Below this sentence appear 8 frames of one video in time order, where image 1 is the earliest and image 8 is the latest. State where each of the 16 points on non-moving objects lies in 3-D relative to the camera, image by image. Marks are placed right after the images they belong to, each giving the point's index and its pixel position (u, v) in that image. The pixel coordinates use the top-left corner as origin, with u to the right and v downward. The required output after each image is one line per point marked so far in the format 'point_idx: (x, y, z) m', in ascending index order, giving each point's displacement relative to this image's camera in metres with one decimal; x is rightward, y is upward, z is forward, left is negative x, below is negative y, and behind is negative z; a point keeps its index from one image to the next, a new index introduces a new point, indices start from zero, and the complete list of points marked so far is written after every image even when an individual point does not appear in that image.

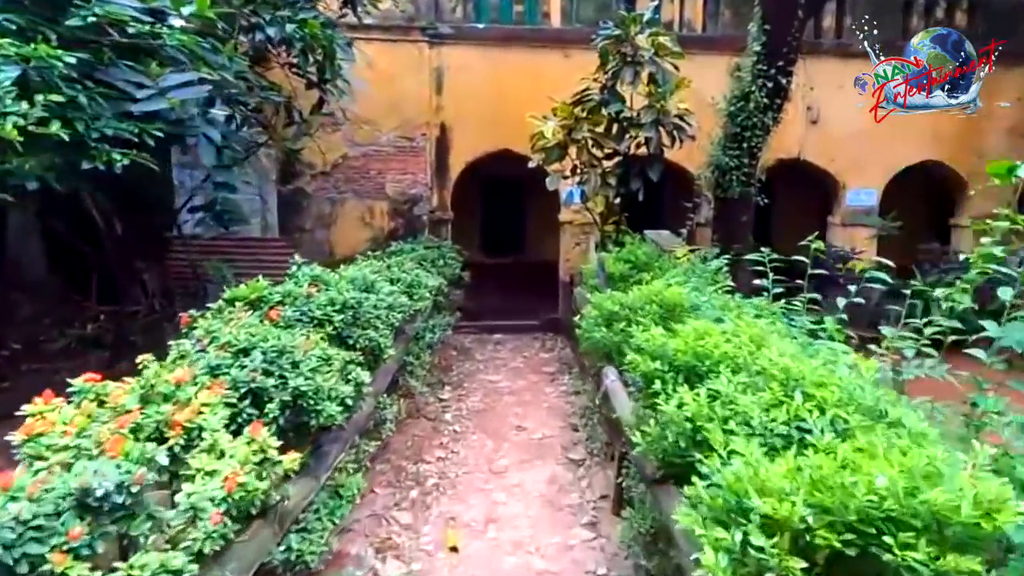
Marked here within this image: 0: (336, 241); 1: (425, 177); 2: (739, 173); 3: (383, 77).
0: (-2.7, +0.7, +9.8) m
1: (-1.3, +1.7, +9.8) m
2: (+3.0, +1.5, +8.4) m
3: (-1.9, +3.2, +9.6) m
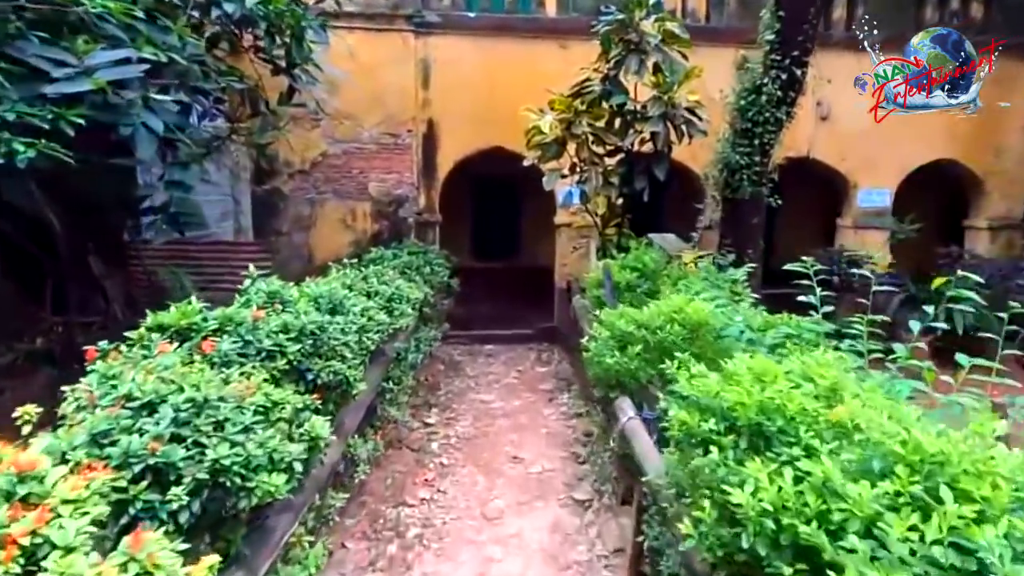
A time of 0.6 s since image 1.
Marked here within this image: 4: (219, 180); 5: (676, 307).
0: (-2.8, +0.6, +9.1) m
1: (-1.4, +1.6, +9.1) m
2: (+2.9, +1.4, +7.8) m
3: (-2.0, +3.1, +8.9) m
4: (-4.0, +1.5, +8.7) m
5: (+0.9, -0.1, +3.6) m
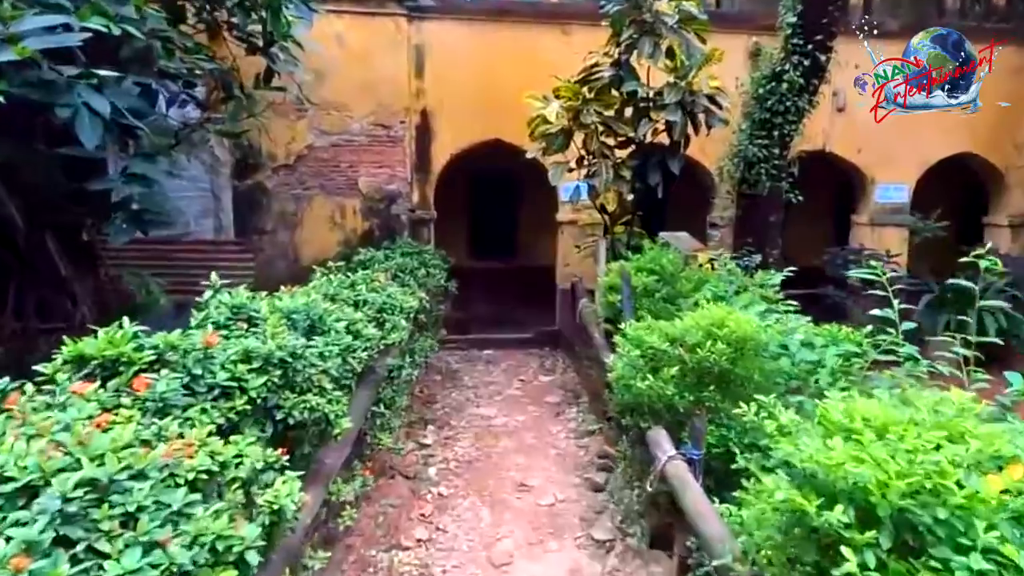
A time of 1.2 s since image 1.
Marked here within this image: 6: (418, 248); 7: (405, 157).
0: (-2.8, +0.6, +8.5) m
1: (-1.5, +1.6, +8.5) m
2: (+3.0, +1.4, +7.3) m
3: (-2.1, +3.0, +8.3) m
4: (-4.0, +1.4, +8.0) m
5: (+1.0, -0.2, +3.1) m
6: (-1.0, +0.4, +6.6) m
7: (-1.4, +1.8, +8.5) m
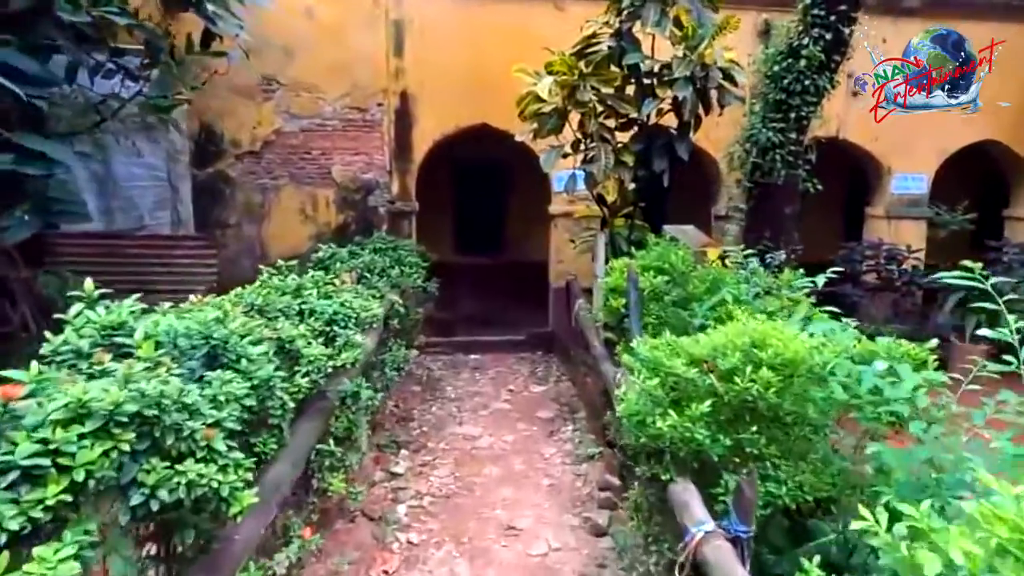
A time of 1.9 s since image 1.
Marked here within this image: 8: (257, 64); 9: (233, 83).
0: (-3.0, +0.6, +7.8) m
1: (-1.6, +1.6, +7.7) m
2: (+2.8, +1.4, +6.6) m
3: (-2.2, +3.1, +7.5) m
4: (-4.1, +1.5, +7.3) m
5: (+0.9, -0.2, +2.4) m
6: (-1.1, +0.4, +5.9) m
7: (-1.5, +1.8, +7.7) m
8: (-3.0, +2.7, +7.5) m
9: (-3.3, +2.4, +7.5) m
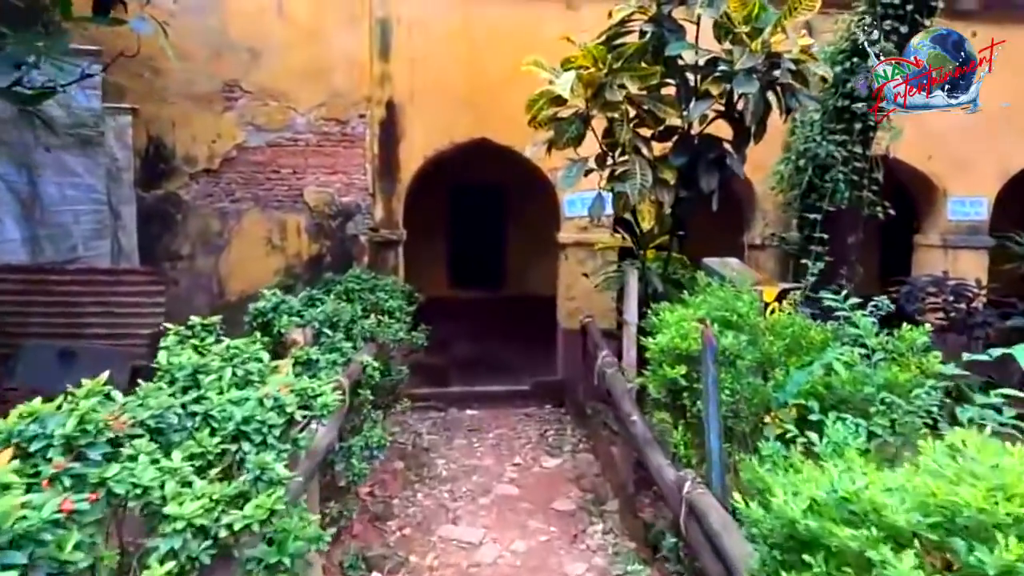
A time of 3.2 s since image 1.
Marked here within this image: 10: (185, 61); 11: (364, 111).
0: (-2.9, +0.2, +6.5) m
1: (-1.5, +1.1, +6.6) m
2: (+2.9, +1.0, +5.5) m
3: (-2.1, +2.6, +6.4) m
4: (-4.1, +1.0, +6.1) m
5: (+1.0, -0.4, +1.2) m
6: (-1.0, 0.0, +4.7) m
7: (-1.5, +1.3, +6.6) m
8: (-3.0, +2.2, +6.4) m
9: (-3.2, +2.0, +6.4) m
10: (-3.2, +2.3, +6.3) m
11: (-1.5, +1.8, +6.6) m
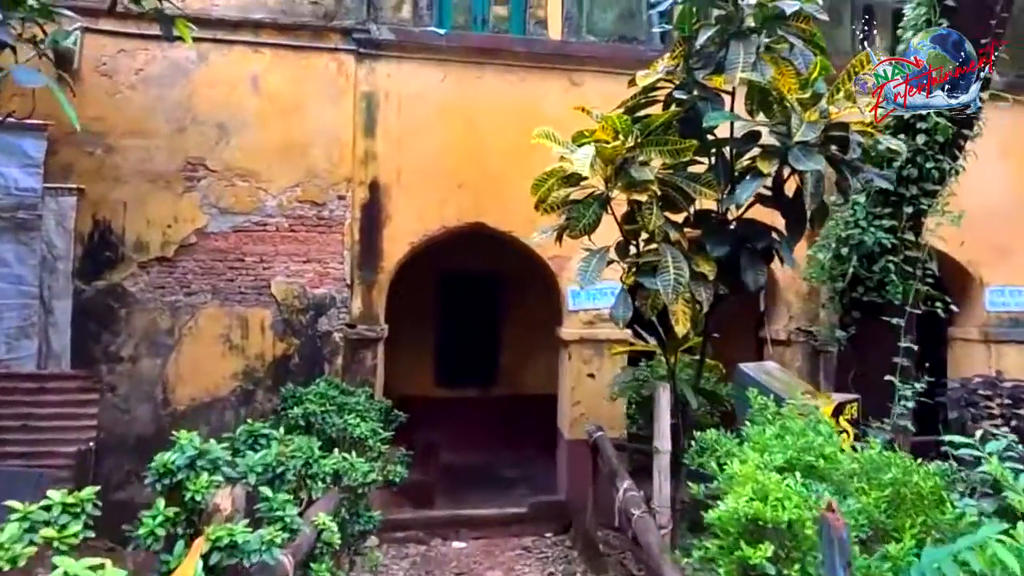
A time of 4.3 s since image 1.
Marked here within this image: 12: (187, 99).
0: (-3.0, -0.8, +5.6) m
1: (-1.6, +0.2, +5.8) m
2: (+2.9, +0.2, +4.7) m
3: (-2.2, +1.7, +5.8) m
4: (-4.1, +0.1, +5.2) m
5: (+1.1, -0.7, +0.3) m
6: (-1.0, -0.7, +3.7) m
7: (-1.5, +0.4, +5.8) m
8: (-3.0, +1.3, +5.7) m
9: (-3.3, +1.1, +5.6) m
10: (-3.3, +1.3, +5.6) m
11: (-1.6, +0.9, +5.8) m
12: (-2.9, +1.7, +5.7) m
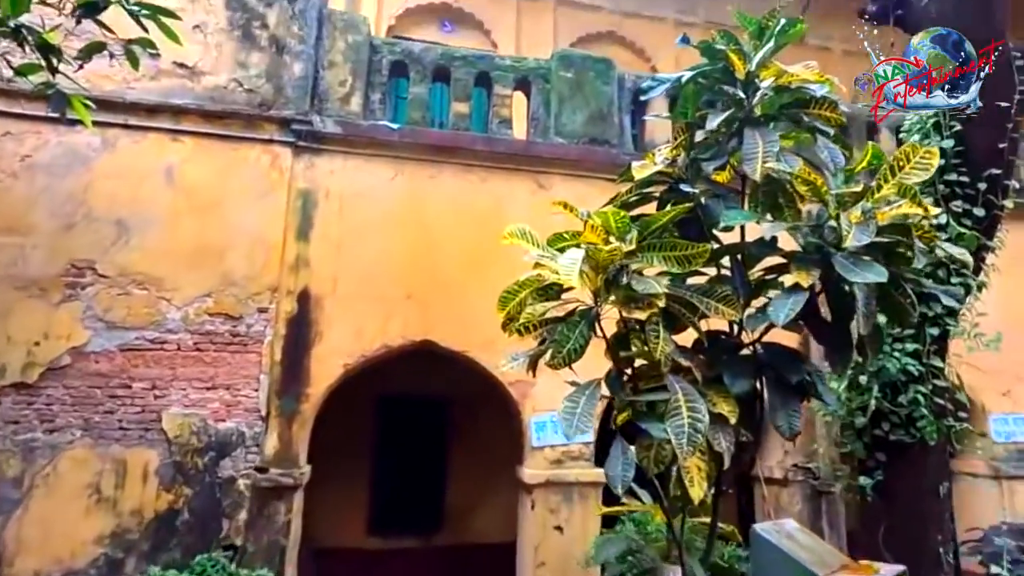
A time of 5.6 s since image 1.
0: (-3.3, -1.7, +4.2) m
1: (-1.9, -0.8, +4.7) m
2: (+2.6, -0.7, +4.0) m
3: (-2.5, +0.7, +4.9) m
4: (-4.4, -0.7, +3.9) m
5: (+1.2, -0.7, -0.7) m
6: (-1.2, -1.3, +2.6) m
7: (-1.8, -0.6, +4.7) m
8: (-3.3, +0.3, +4.7) m
9: (-3.6, +0.1, +4.6) m
10: (-3.6, +0.4, +4.6) m
11: (-1.9, -0.1, +4.9) m
12: (-3.3, +0.7, +4.8) m
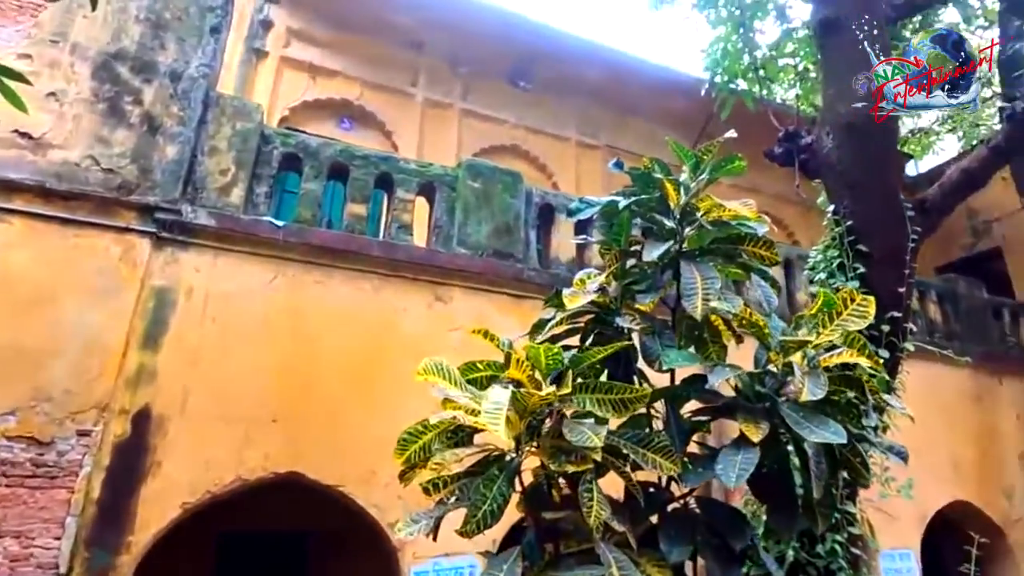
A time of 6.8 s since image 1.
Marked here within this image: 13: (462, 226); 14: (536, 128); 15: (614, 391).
0: (-3.9, -2.2, +2.8) m
1: (-2.6, -1.5, +3.6) m
2: (+2.0, -1.5, +3.8) m
3: (-3.2, 0.0, +4.0) m
4: (-4.9, -1.1, +2.4) m
5: (+1.5, -0.8, -1.0) m
6: (-1.5, -1.7, +1.6) m
7: (-2.5, -1.3, +3.7) m
8: (-3.9, -0.3, +3.5) m
9: (-4.2, -0.5, +3.4) m
10: (-4.2, -0.2, +3.4) m
11: (-2.6, -0.9, +3.9) m
12: (-3.9, +0.1, +3.7) m
13: (-0.4, +0.5, +5.1) m
14: (+0.3, +2.3, +9.4) m
15: (+0.3, -0.4, +2.4) m
